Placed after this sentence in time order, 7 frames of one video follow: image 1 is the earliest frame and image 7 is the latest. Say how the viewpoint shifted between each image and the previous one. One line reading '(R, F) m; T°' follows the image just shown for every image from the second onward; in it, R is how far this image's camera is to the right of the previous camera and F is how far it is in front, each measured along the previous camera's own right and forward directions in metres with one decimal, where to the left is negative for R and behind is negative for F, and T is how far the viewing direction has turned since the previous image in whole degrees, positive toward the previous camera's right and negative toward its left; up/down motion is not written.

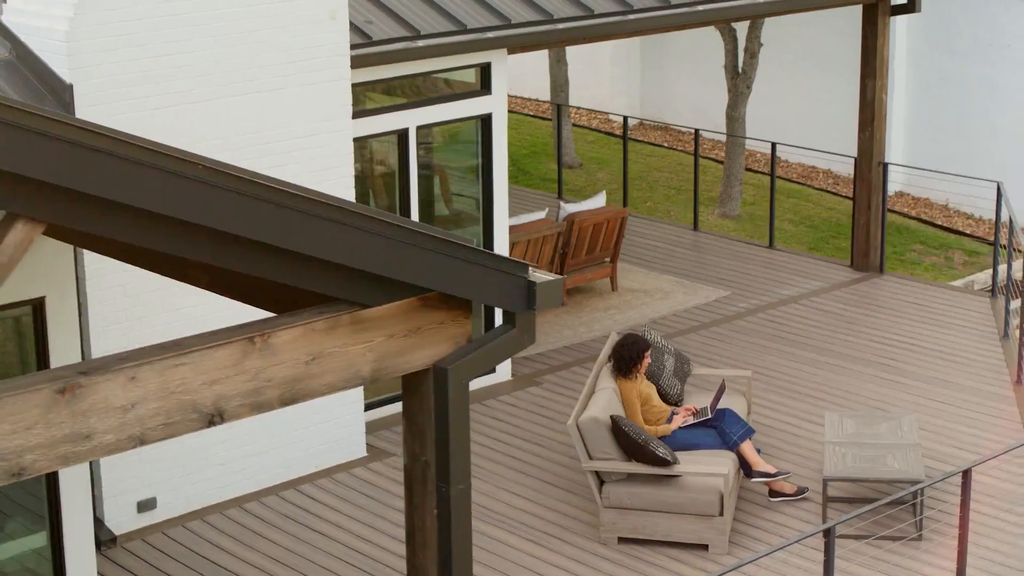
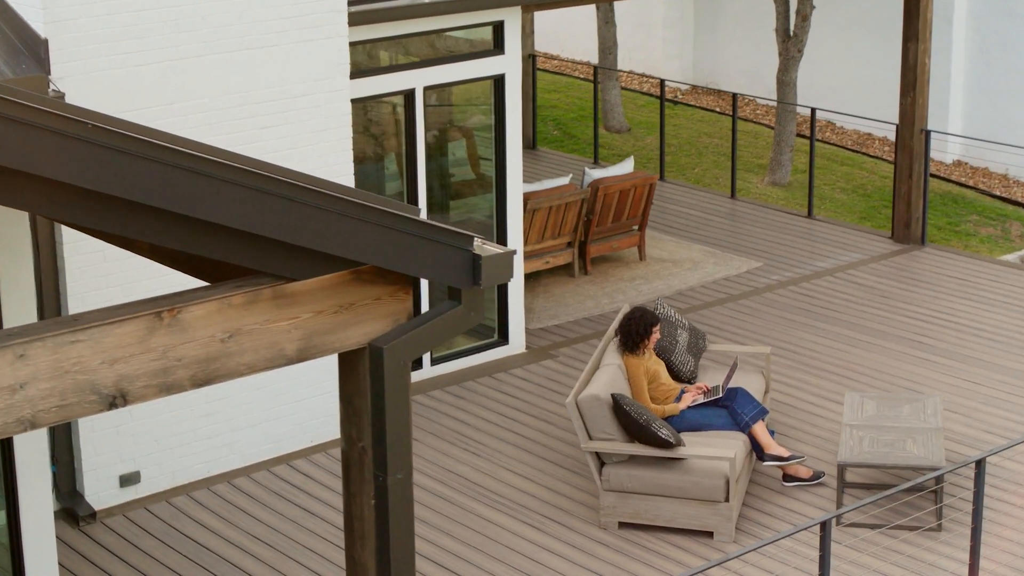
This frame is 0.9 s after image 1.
(+0.3, +0.4) m; -2°
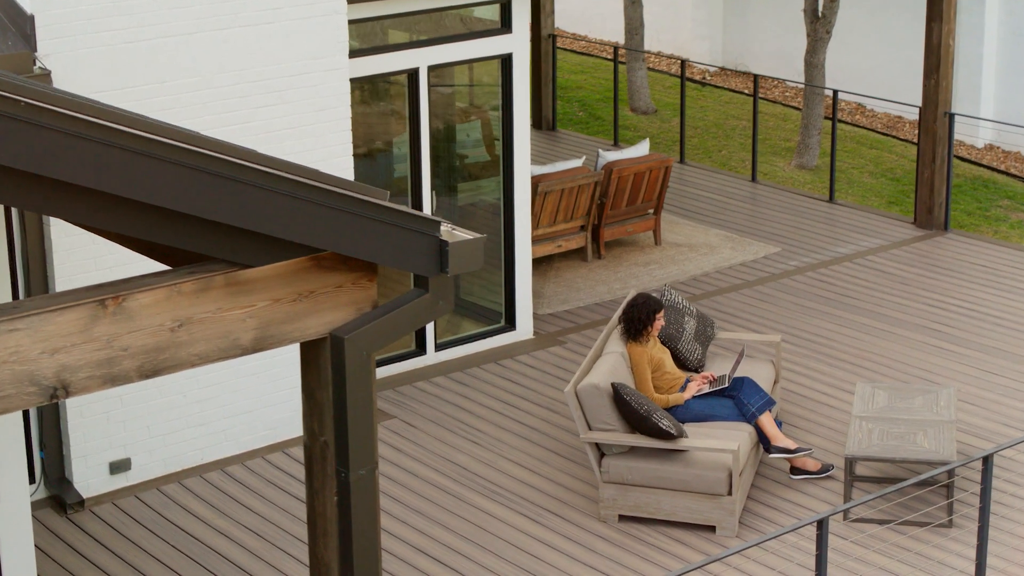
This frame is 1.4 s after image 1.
(+0.2, +0.2) m; -1°
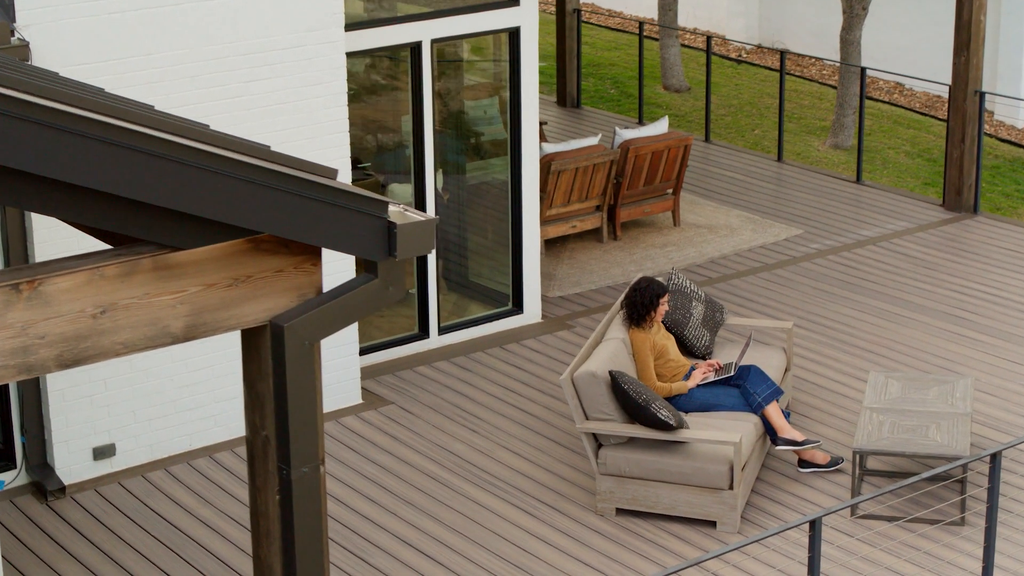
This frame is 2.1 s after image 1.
(+0.2, +0.3) m; -1°
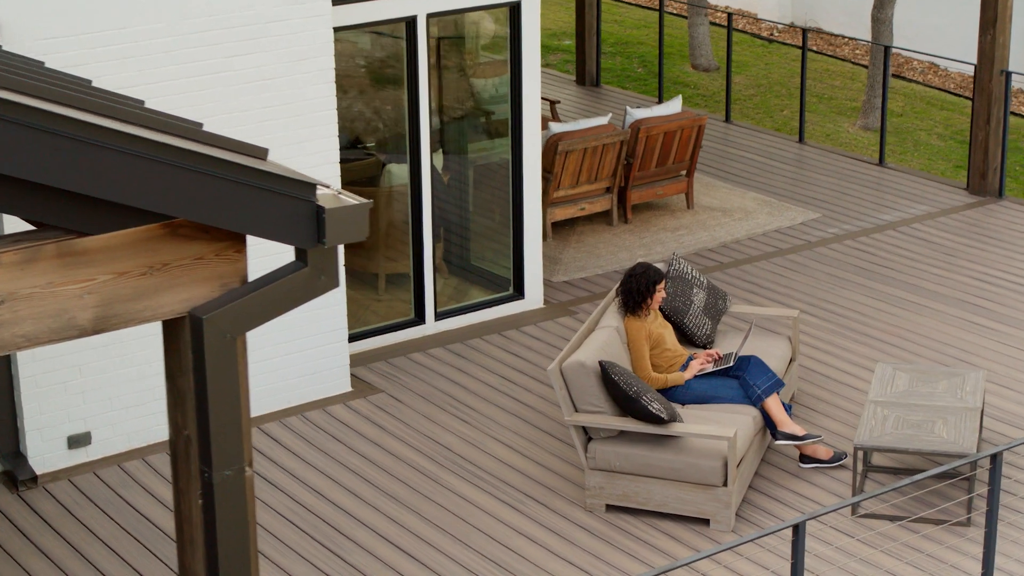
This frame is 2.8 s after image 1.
(+0.2, +0.3) m; -1°
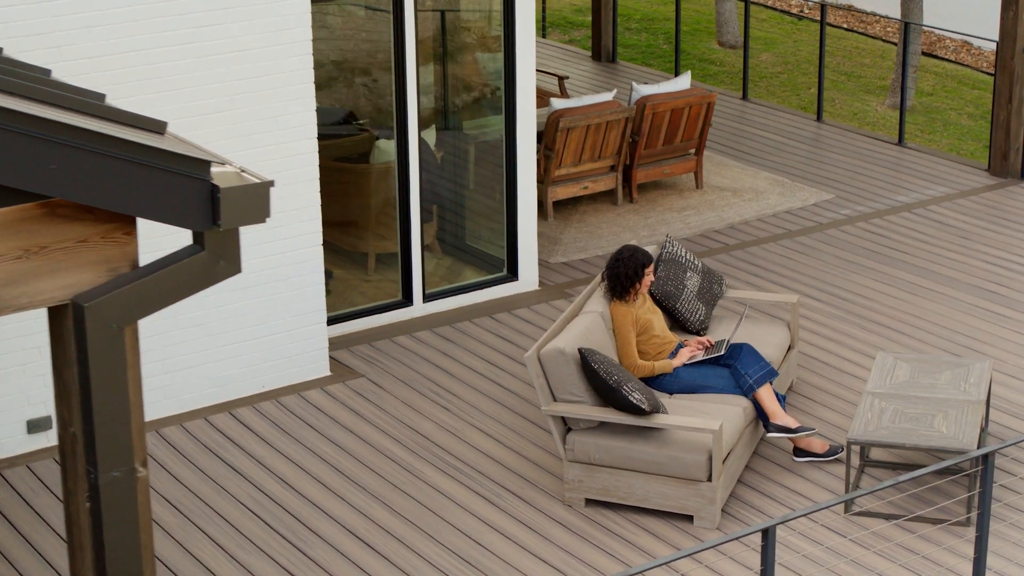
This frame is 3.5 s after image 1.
(+0.2, +0.4) m; -1°
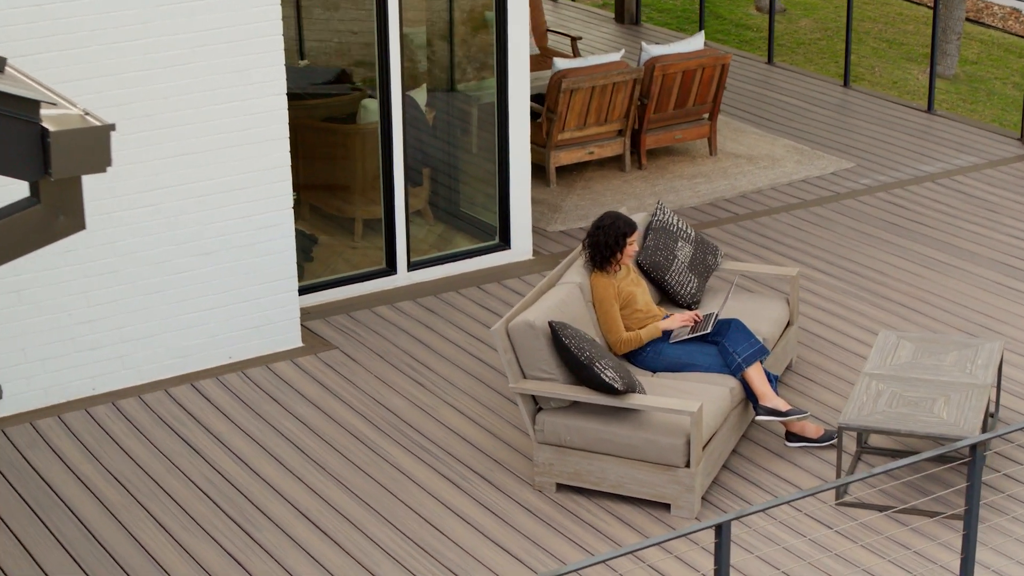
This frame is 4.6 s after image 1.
(+0.3, +0.5) m; -2°
